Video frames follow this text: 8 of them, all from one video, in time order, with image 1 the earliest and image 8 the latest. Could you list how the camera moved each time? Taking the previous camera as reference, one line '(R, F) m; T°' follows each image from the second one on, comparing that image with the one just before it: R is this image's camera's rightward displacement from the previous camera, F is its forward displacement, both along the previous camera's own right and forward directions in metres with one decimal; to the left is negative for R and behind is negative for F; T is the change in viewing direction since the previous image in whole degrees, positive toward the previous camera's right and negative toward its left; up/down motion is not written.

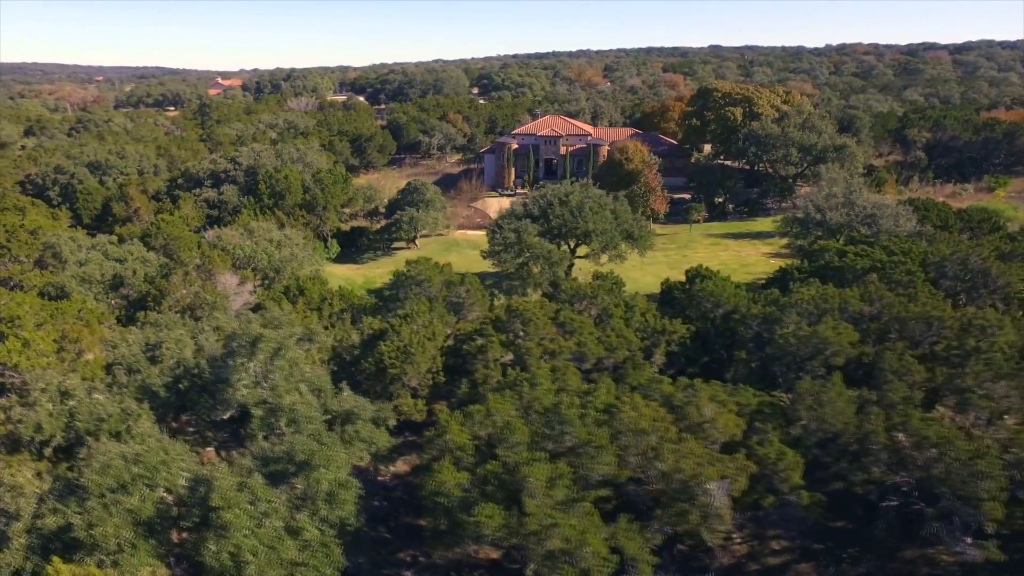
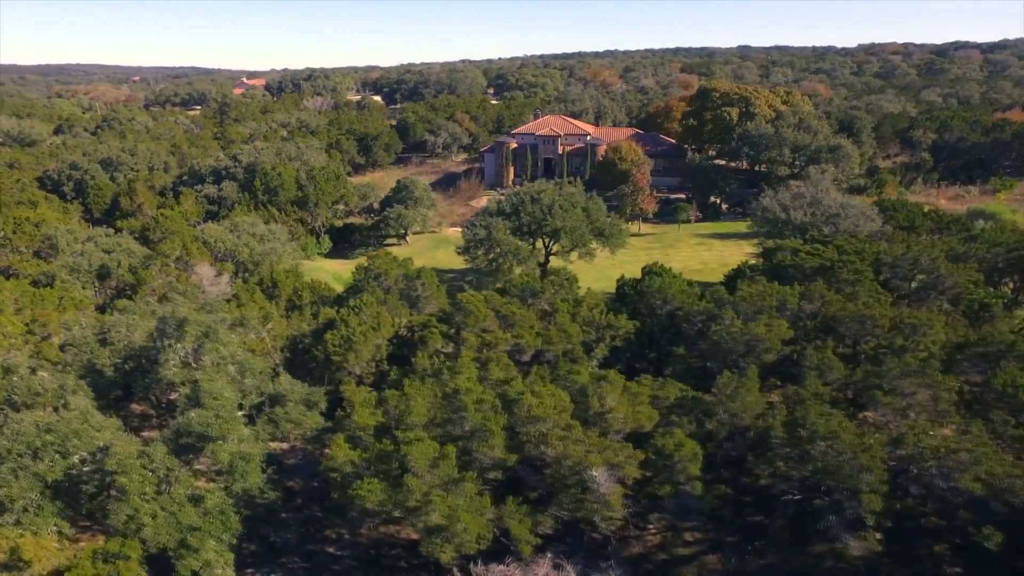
(+3.1, -0.6) m; -3°
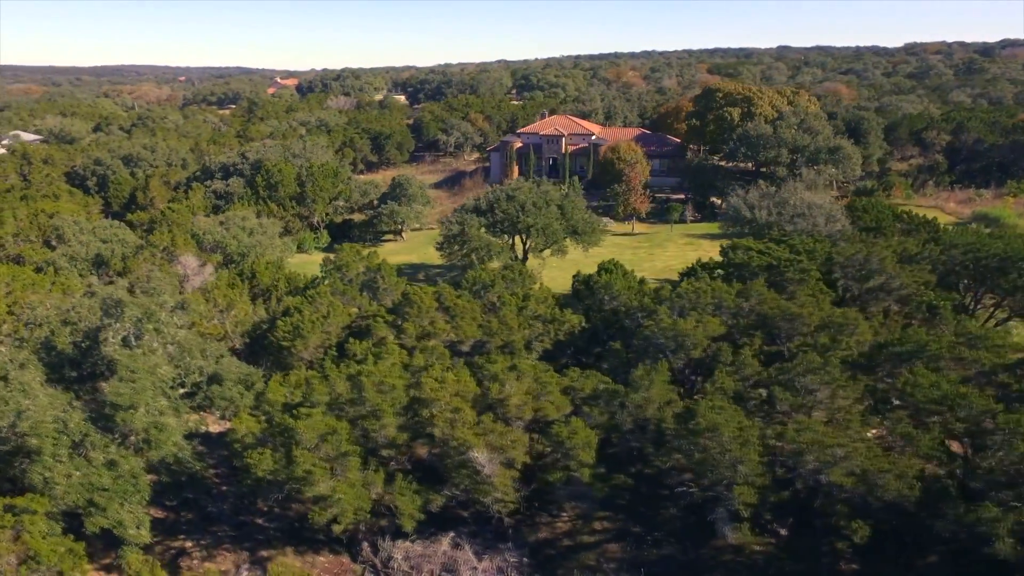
(+3.6, -0.6) m; -3°
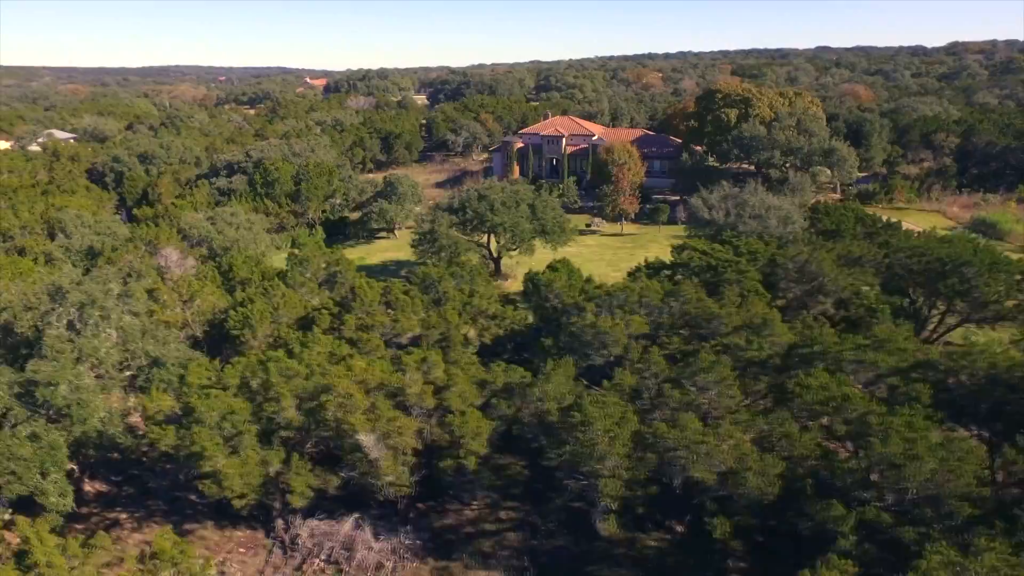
(+3.8, -0.6) m; -3°
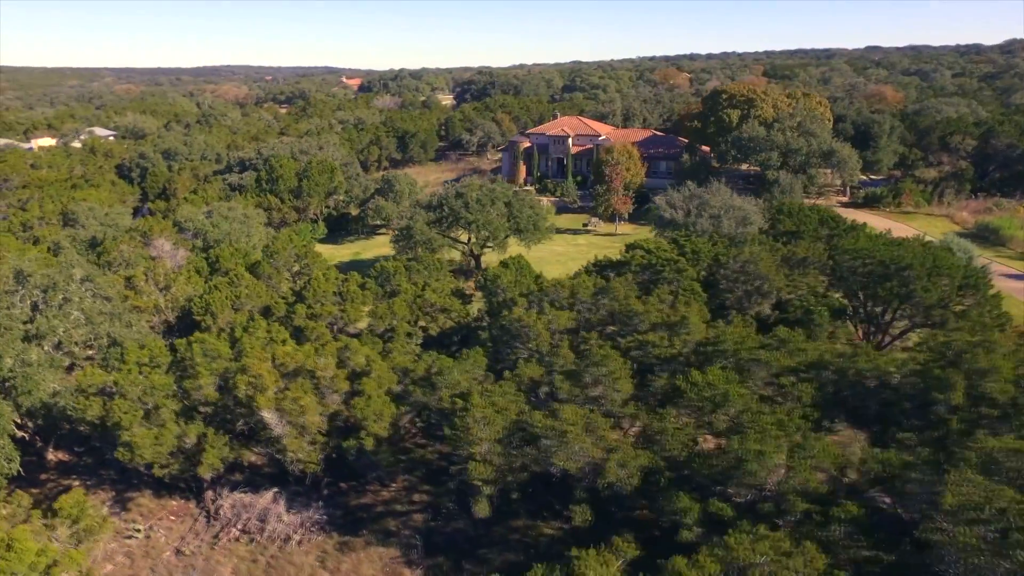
(+4.0, -0.6) m; -4°
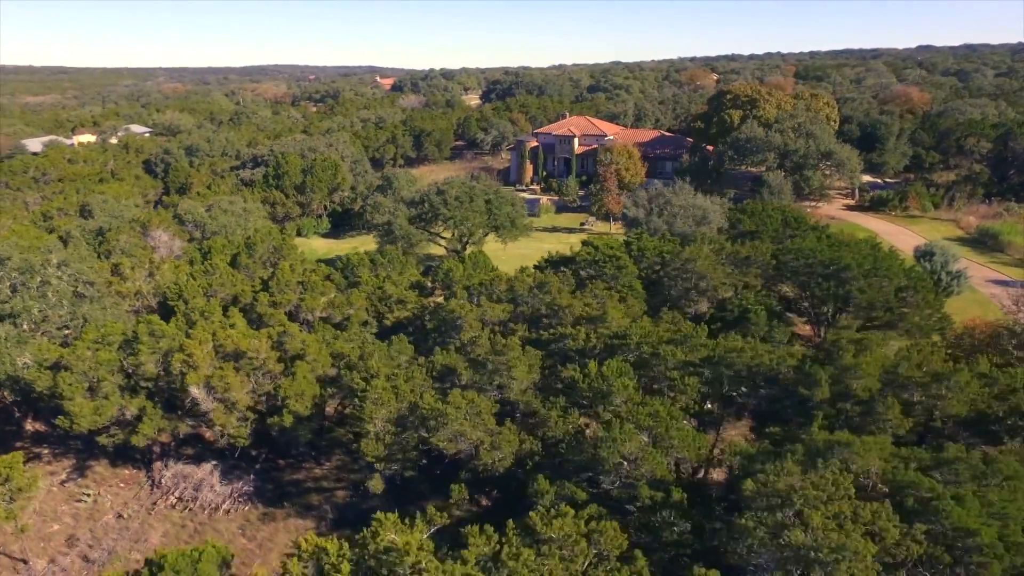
(+3.8, -0.6) m; -4°
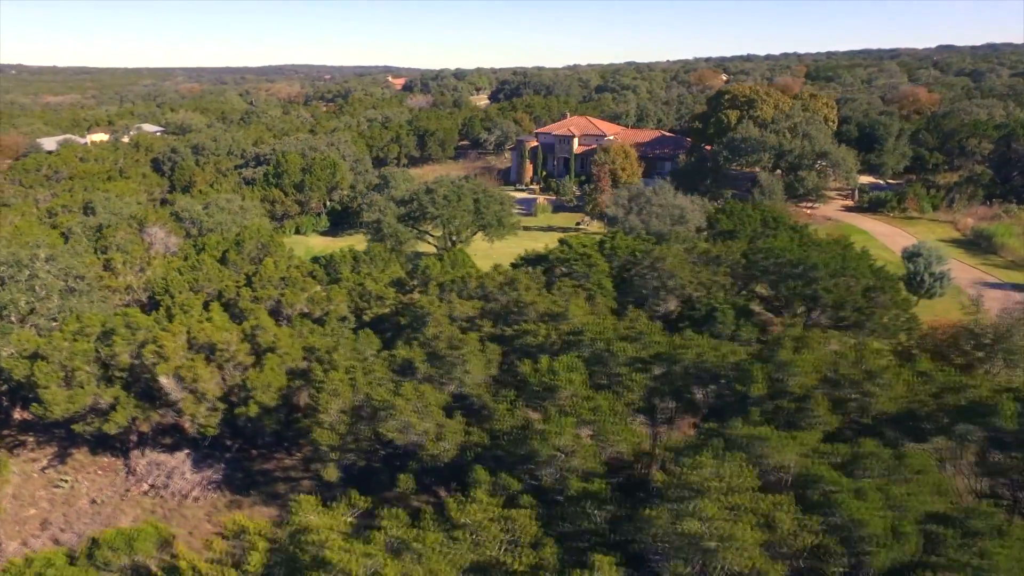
(+1.7, -0.3) m; -1°
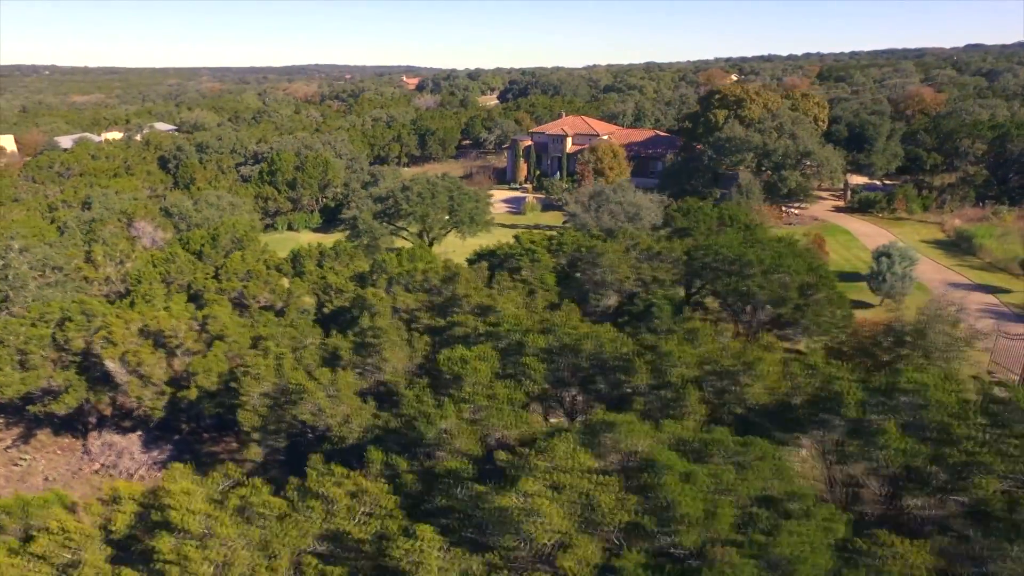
(+3.0, -0.5) m; -2°
